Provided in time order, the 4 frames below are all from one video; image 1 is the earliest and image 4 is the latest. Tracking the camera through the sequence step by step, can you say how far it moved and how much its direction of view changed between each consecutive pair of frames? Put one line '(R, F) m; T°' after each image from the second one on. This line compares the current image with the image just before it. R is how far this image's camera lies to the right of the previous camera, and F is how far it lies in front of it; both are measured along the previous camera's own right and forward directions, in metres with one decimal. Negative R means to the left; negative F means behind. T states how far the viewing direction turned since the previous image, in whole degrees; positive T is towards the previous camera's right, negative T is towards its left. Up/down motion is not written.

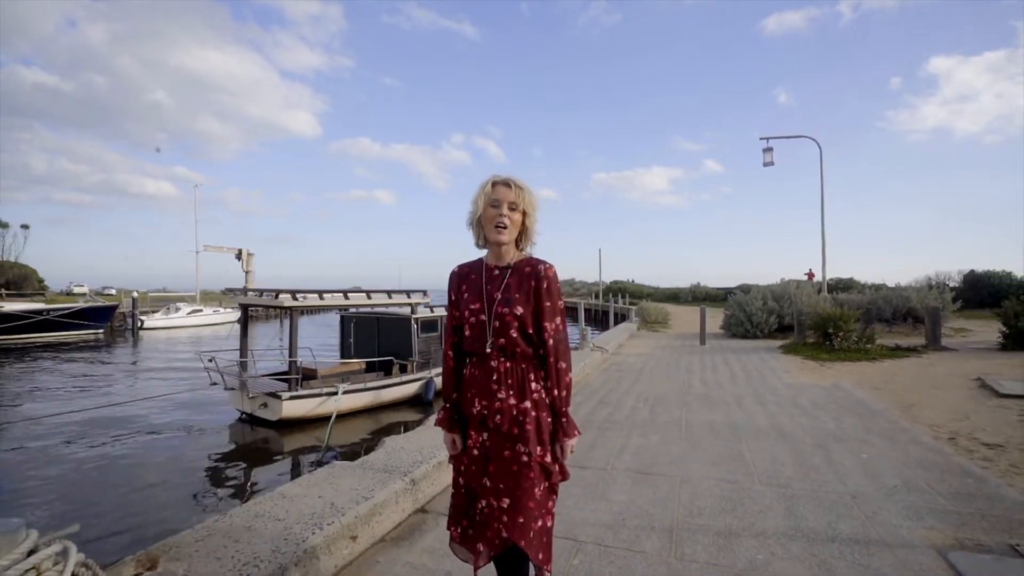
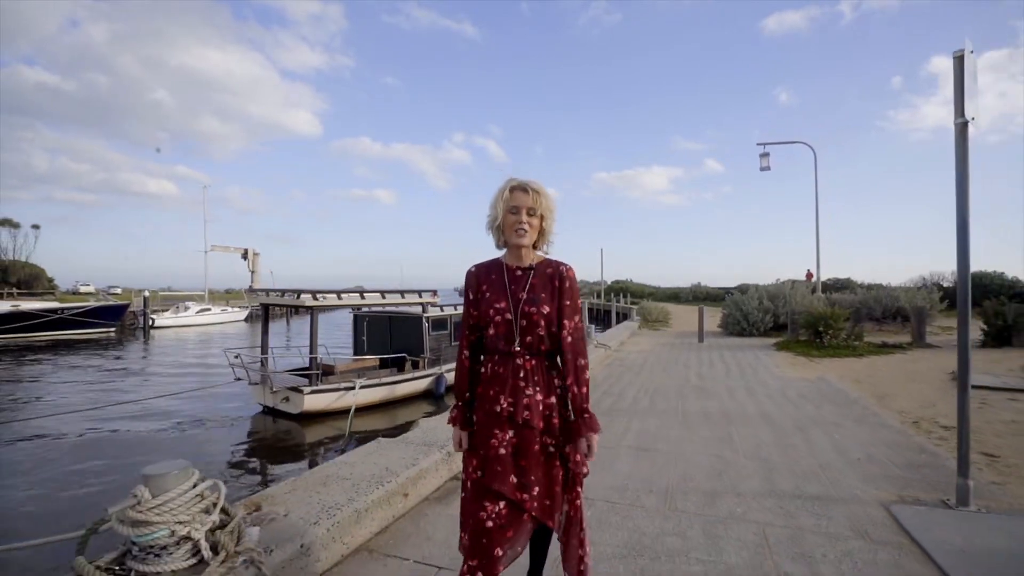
(-0.2, -0.7) m; 0°
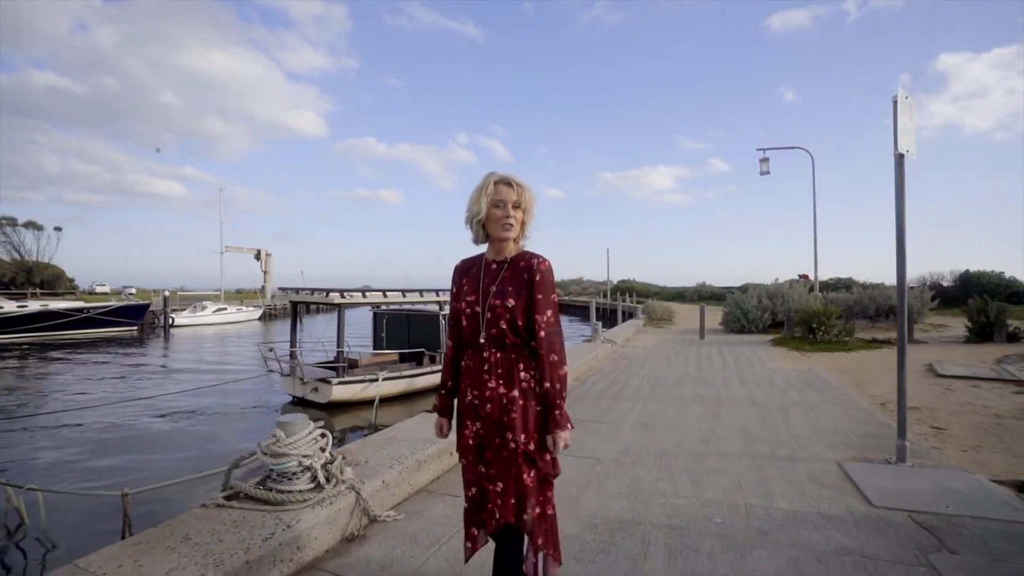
(-0.2, -0.9) m; -1°
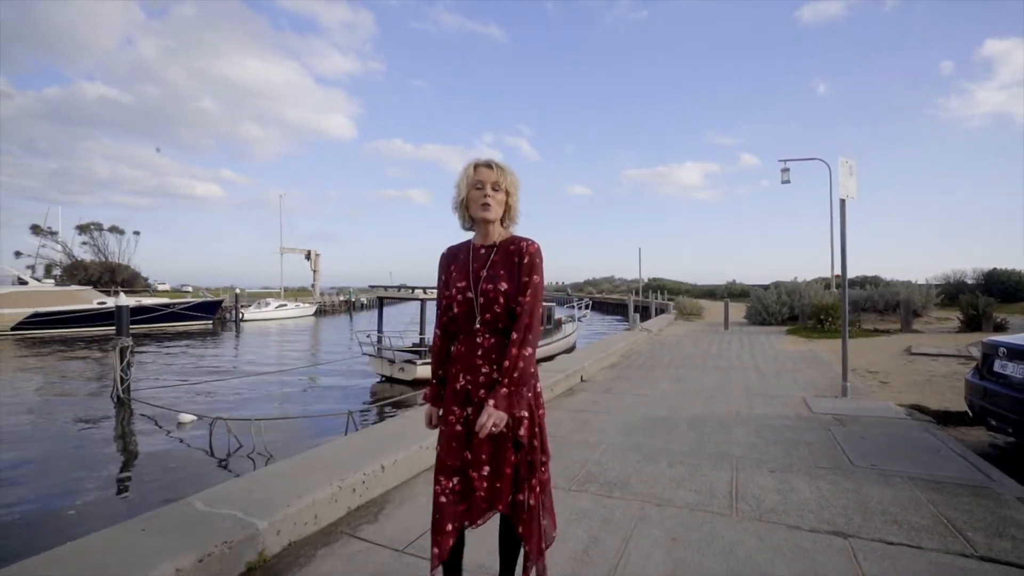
(-0.6, -2.6) m; -3°
